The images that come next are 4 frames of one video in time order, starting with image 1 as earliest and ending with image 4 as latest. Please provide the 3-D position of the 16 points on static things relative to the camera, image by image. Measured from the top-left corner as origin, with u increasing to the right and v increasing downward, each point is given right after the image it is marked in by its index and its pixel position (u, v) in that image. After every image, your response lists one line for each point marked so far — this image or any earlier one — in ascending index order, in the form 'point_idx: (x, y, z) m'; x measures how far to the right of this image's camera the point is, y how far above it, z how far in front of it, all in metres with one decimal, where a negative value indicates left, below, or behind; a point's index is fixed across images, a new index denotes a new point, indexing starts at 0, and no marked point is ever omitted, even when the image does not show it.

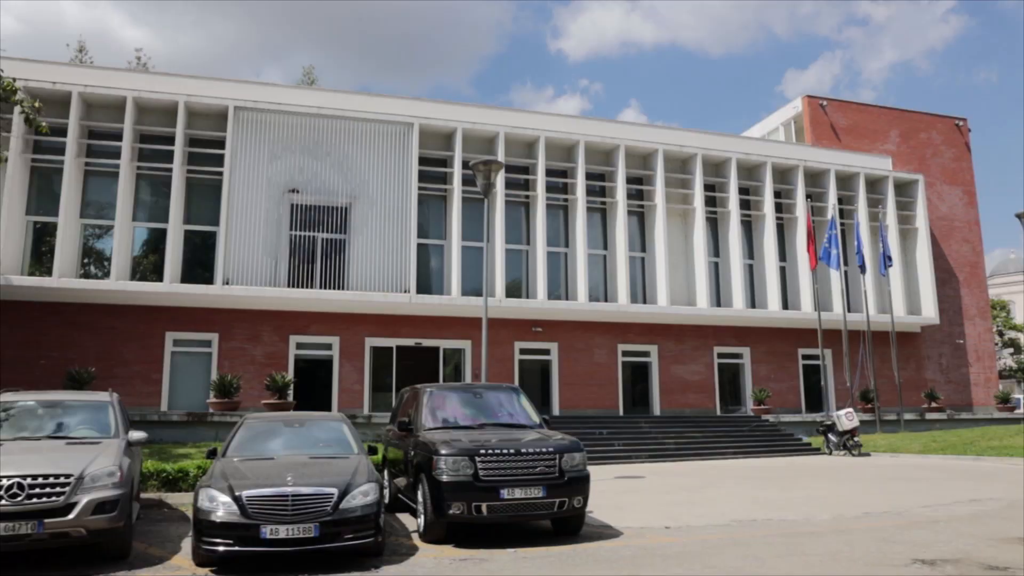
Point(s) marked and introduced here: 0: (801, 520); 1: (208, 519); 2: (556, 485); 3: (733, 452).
0: (+3.1, -2.5, +7.8) m
1: (-2.4, -1.8, +5.7) m
2: (+0.4, -1.8, +6.7) m
3: (+5.4, -4.0, +18.0) m
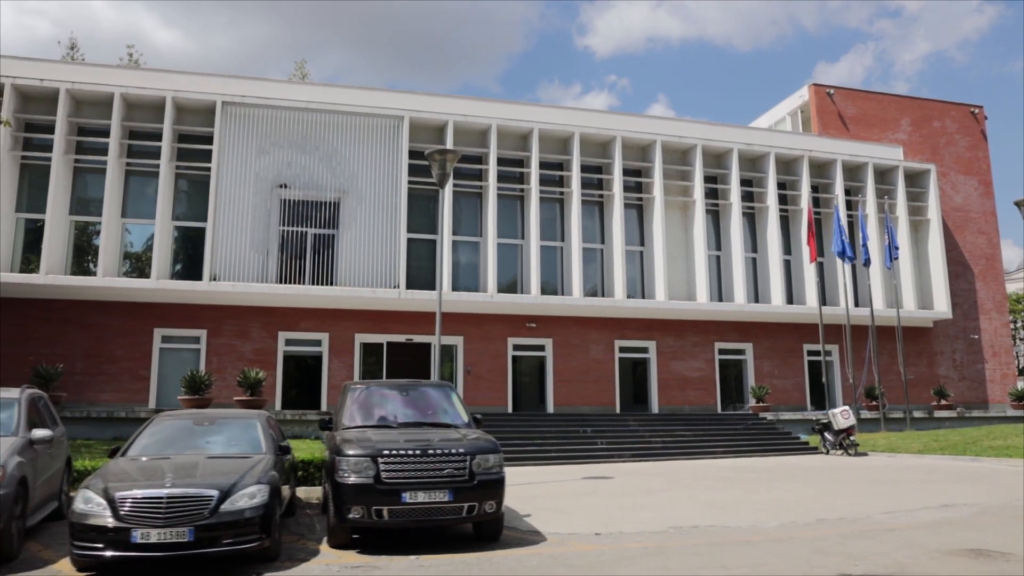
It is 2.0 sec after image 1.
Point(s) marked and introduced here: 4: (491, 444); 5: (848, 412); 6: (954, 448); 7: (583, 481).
0: (+2.3, -2.4, +7.3) m
1: (-3.2, -1.7, +5.4) m
2: (-0.4, -1.7, +6.3) m
3: (+5.0, -3.9, +17.4) m
4: (-0.2, -1.4, +6.7) m
5: (+8.0, -3.0, +17.3) m
6: (+9.9, -3.6, +16.3) m
7: (+1.1, -3.0, +11.5) m
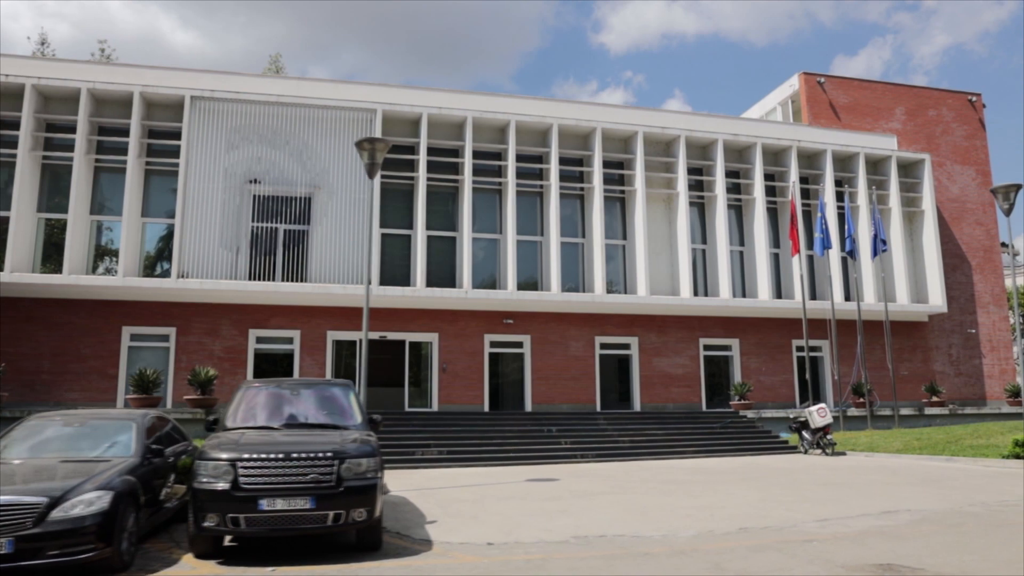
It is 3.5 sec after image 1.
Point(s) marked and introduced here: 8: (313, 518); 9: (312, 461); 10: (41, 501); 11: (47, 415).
0: (+1.3, -2.3, +6.8) m
1: (-4.3, -1.7, +5.0) m
2: (-1.5, -1.7, +5.8) m
3: (+4.2, -3.8, +16.9) m
4: (-1.2, -1.4, +6.2) m
5: (+7.1, -2.8, +16.7) m
6: (+9.1, -3.4, +15.7) m
7: (+0.2, -2.9, +11.0) m
8: (-1.6, -1.8, +5.8) m
9: (-1.6, -1.4, +5.9) m
10: (-3.3, -1.5, +5.2) m
11: (-4.5, -1.3, +7.2) m
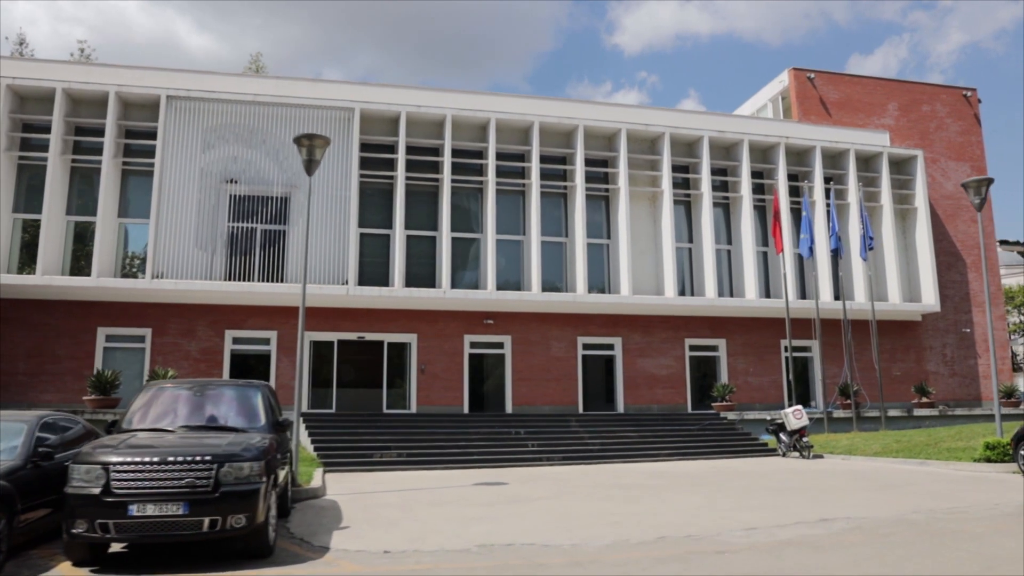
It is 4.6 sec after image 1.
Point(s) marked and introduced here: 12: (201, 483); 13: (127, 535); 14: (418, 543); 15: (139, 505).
0: (+0.5, -2.3, +6.5) m
1: (-5.1, -1.7, +4.8) m
2: (-2.3, -1.6, +5.5) m
3: (+3.5, -3.7, +16.5) m
4: (-2.1, -1.3, +6.0) m
5: (+6.4, -2.8, +16.3) m
6: (+8.3, -3.4, +15.2) m
7: (-0.6, -2.9, +10.7) m
8: (-2.4, -1.8, +5.5) m
9: (-2.5, -1.4, +5.6) m
10: (-4.2, -1.5, +5.0) m
11: (-5.4, -1.2, +7.0) m
12: (-2.4, -1.5, +5.6) m
13: (-2.9, -1.8, +5.4) m
14: (-0.8, -2.3, +6.6) m
15: (-2.8, -1.6, +5.5) m
